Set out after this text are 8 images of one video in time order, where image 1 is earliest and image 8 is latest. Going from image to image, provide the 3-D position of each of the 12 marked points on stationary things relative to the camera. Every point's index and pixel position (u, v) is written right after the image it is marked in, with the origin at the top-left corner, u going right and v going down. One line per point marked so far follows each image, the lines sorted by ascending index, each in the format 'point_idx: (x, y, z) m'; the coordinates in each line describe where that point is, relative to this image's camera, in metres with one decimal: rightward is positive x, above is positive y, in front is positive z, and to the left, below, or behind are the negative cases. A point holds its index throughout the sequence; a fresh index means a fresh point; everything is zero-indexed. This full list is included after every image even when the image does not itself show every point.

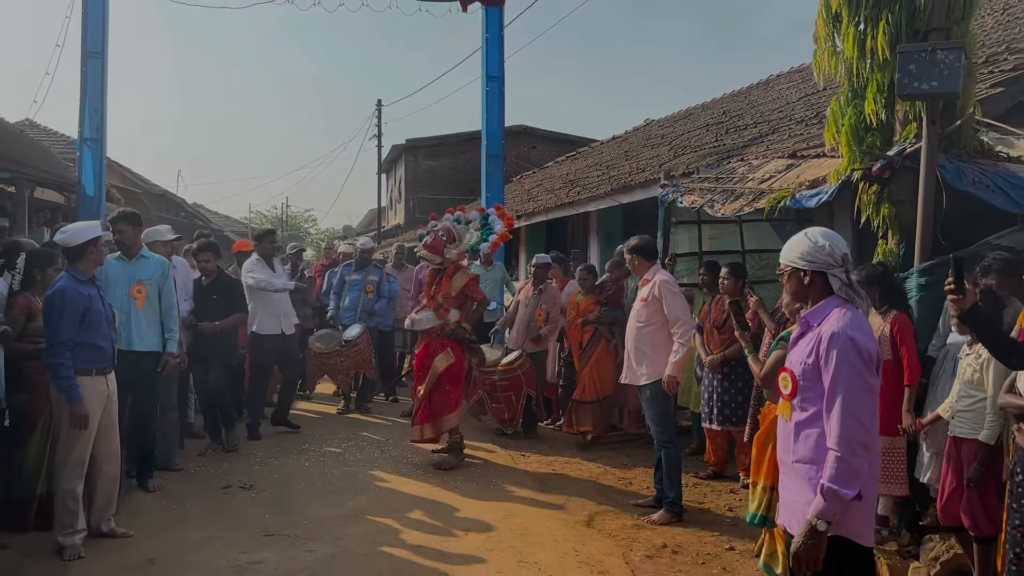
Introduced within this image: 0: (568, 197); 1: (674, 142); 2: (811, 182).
0: (+0.8, +1.3, +12.3) m
1: (+2.3, +2.1, +12.6) m
2: (+1.8, +0.6, +5.3) m
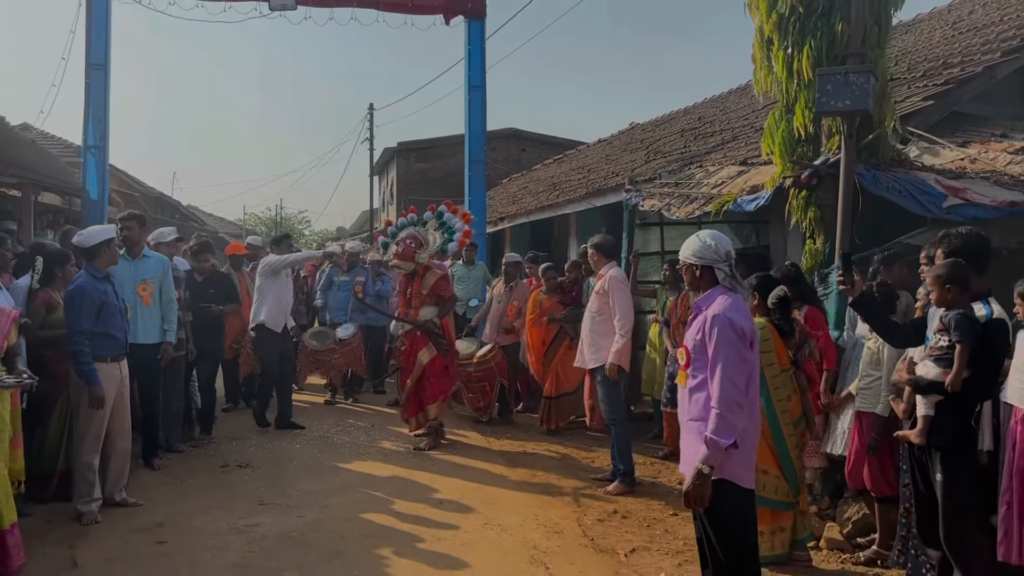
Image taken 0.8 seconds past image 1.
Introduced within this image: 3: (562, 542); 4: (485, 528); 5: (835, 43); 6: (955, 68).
0: (+0.5, +1.3, +12.9) m
1: (+2.0, +2.1, +13.2) m
2: (+1.6, +0.6, +5.9) m
3: (+0.2, -1.3, +4.7) m
4: (-0.1, -1.3, +4.8) m
5: (+1.8, +1.4, +5.1) m
6: (+3.6, +1.8, +7.4) m
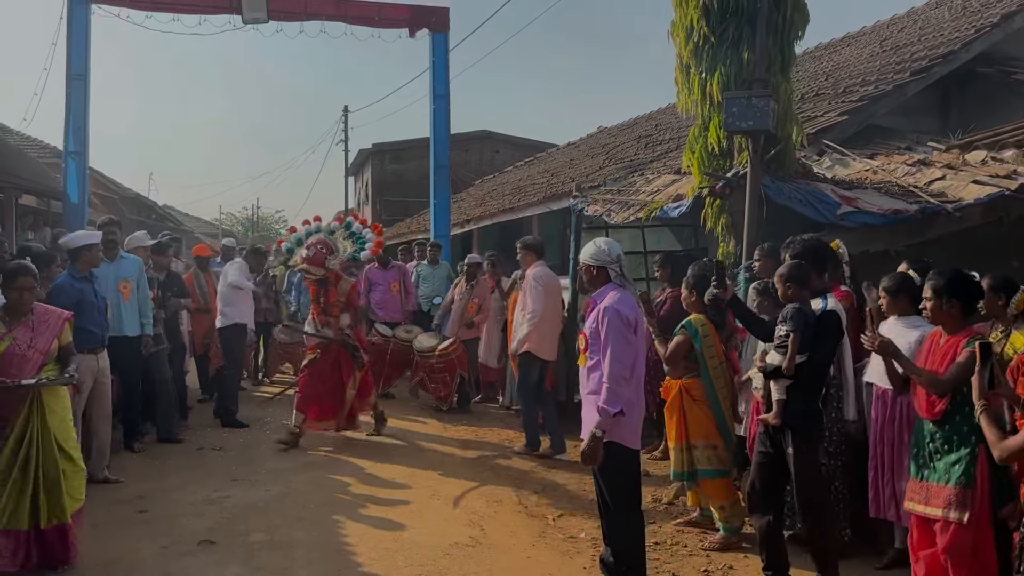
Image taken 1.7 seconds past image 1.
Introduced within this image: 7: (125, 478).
0: (0.0, +1.3, +13.5) m
1: (+1.5, +2.1, +13.9) m
2: (+1.2, +0.7, +6.6) m
3: (-0.1, -1.3, +5.3) m
4: (-0.5, -1.3, +5.4) m
5: (+1.5, +1.4, +5.8) m
6: (+3.2, +1.8, +8.1) m
7: (-2.5, -1.2, +5.9) m
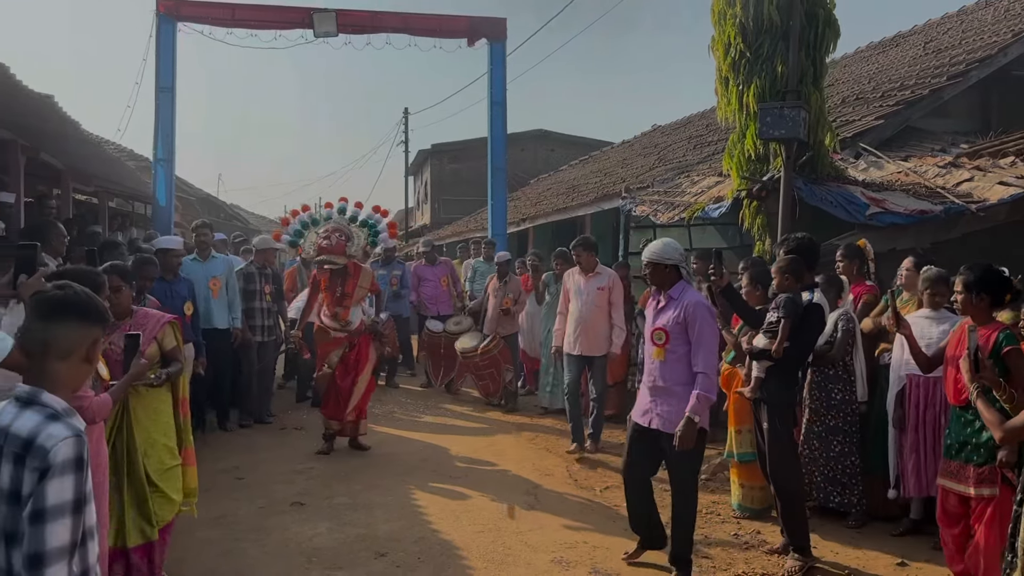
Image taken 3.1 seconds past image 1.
0: (+0.9, +1.4, +14.1) m
1: (+2.4, +2.2, +14.4) m
2: (+1.6, +0.7, +7.1) m
3: (+0.3, -1.3, +5.9) m
4: (-0.1, -1.3, +6.1) m
5: (+1.8, +1.4, +6.3) m
6: (+3.7, +1.9, +8.5) m
7: (-2.1, -1.2, +6.6) m
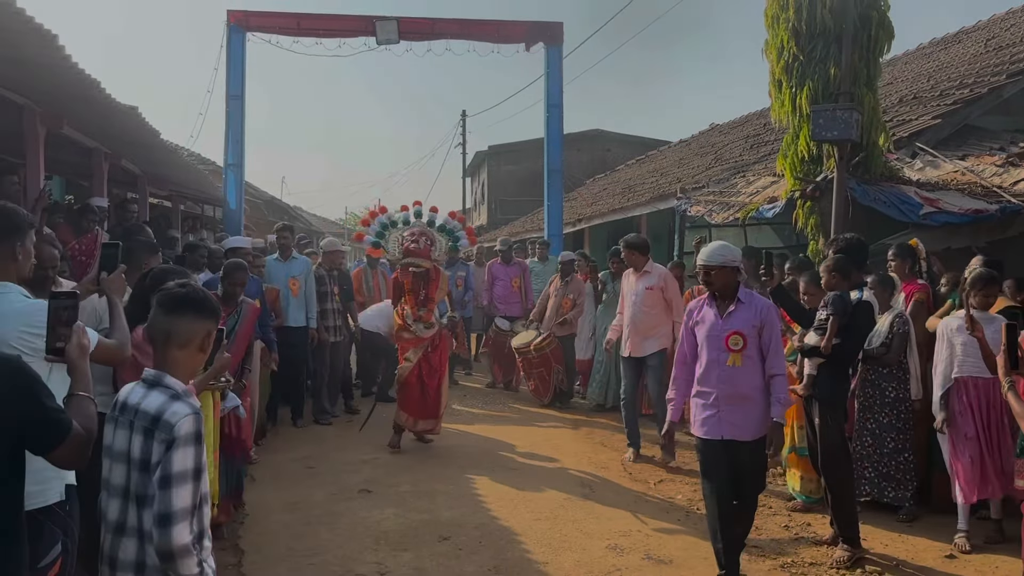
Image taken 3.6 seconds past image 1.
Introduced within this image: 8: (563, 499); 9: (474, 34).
0: (+1.8, +1.4, +14.2) m
1: (+3.3, +2.2, +14.4) m
2: (+2.1, +0.7, +7.2) m
3: (+0.6, -1.3, +6.1) m
4: (+0.3, -1.2, +6.3) m
5: (+2.2, +1.4, +6.4) m
6: (+4.3, +1.9, +8.4) m
7: (-1.7, -1.2, +7.0) m
8: (+0.3, -1.3, +5.4) m
9: (-0.5, +3.5, +12.3) m
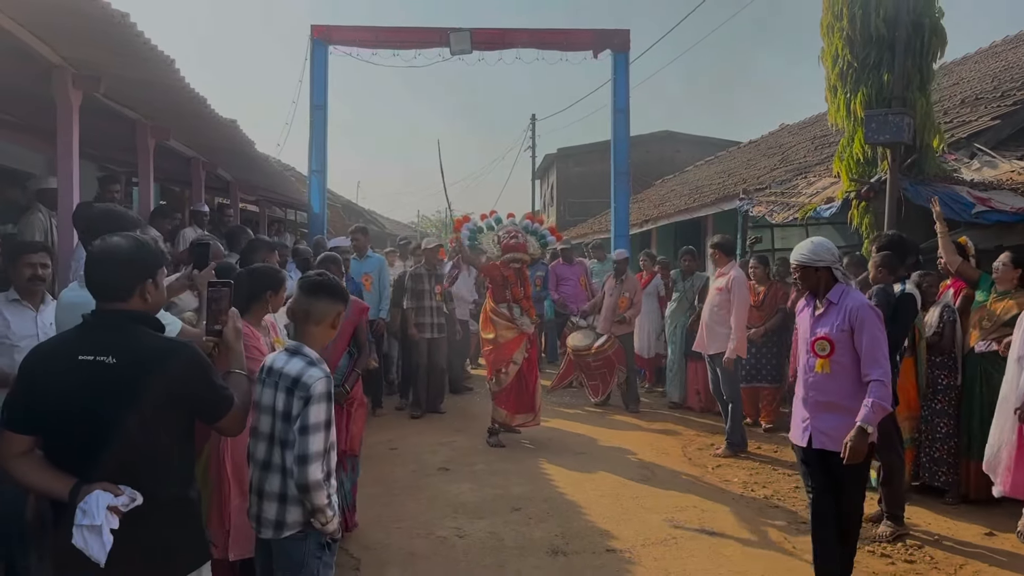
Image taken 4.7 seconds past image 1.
0: (+2.9, +1.4, +14.5) m
1: (+4.4, +2.2, +14.6) m
2: (+2.6, +0.7, +7.5) m
3: (+1.1, -1.2, +6.5) m
4: (+0.8, -1.2, +6.7) m
5: (+2.7, +1.5, +6.6) m
6: (+4.9, +1.9, +8.6) m
7: (-1.2, -1.2, +7.5) m
8: (+0.7, -1.3, +5.9) m
9: (+0.4, +3.5, +12.8) m
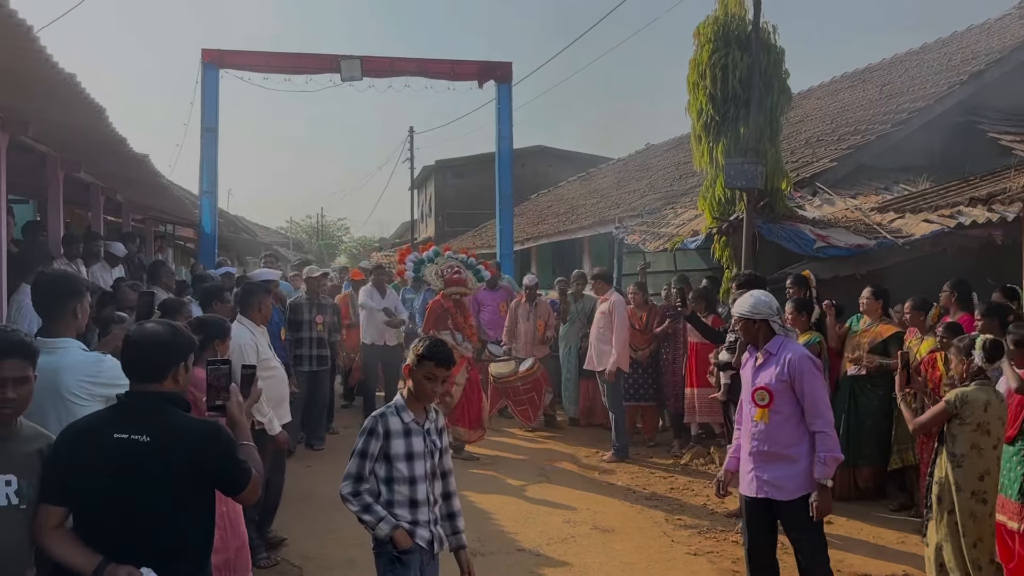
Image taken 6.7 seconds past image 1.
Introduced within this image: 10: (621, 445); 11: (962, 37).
0: (+0.9, +1.1, +15.5) m
1: (+2.5, +1.9, +15.8) m
2: (+1.7, +0.5, +8.5) m
3: (+0.4, -1.5, +7.3) m
4: (0.0, -1.4, +7.5) m
5: (+1.9, +1.3, +7.7) m
6: (+3.8, +1.7, +9.9) m
7: (-2.0, -1.4, +8.0) m
8: (+0.1, -1.5, +6.6) m
9: (-1.2, +3.2, +13.4) m
10: (+0.9, -1.3, +7.5) m
11: (+6.7, +3.8, +13.5) m
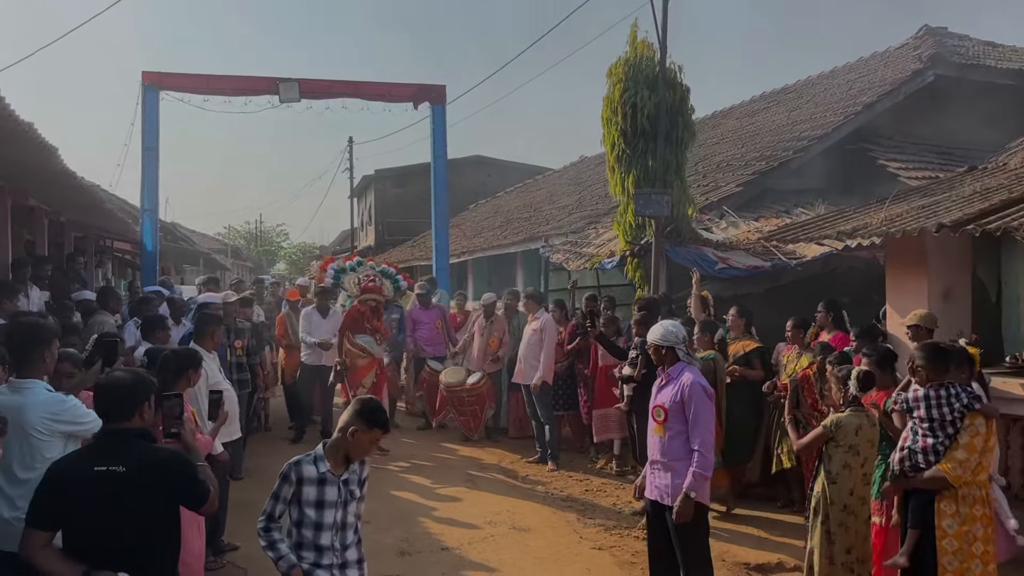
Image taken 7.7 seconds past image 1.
0: (-0.2, +0.9, +16.2) m
1: (+1.3, +1.7, +16.5) m
2: (+1.0, +0.3, +9.3) m
3: (-0.2, -1.6, +7.9) m
4: (-0.6, -1.6, +8.1) m
5: (+1.3, +1.1, +8.4) m
6: (+3.0, +1.5, +10.7) m
7: (-2.7, -1.6, +8.5) m
8: (-0.5, -1.6, +7.2) m
9: (-2.2, +3.0, +14.0) m
10: (+0.3, -1.5, +8.1) m
11: (+5.7, +3.6, +14.5) m
